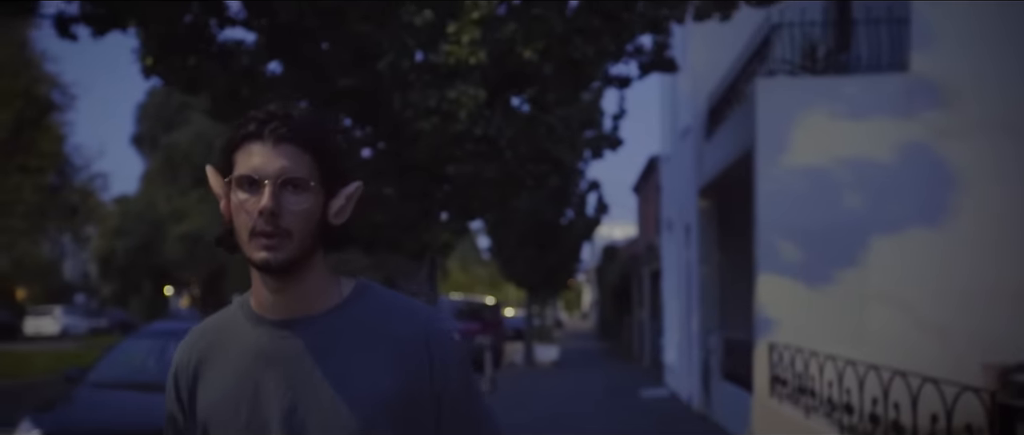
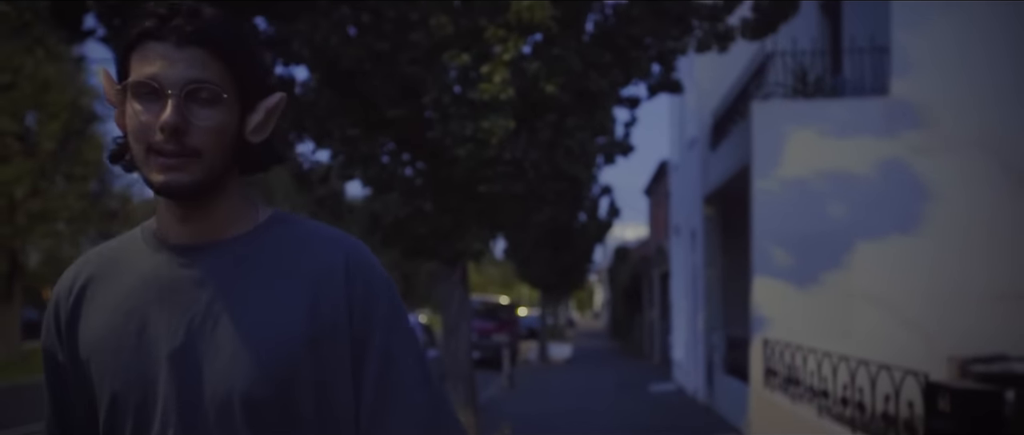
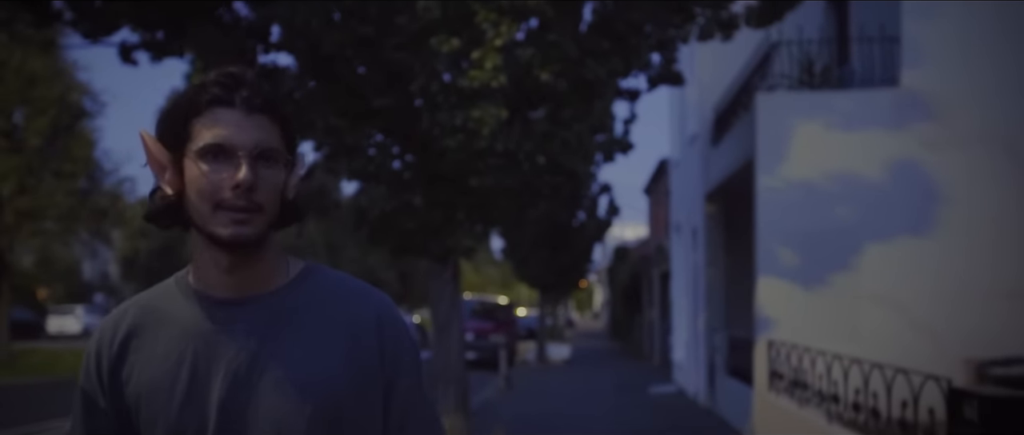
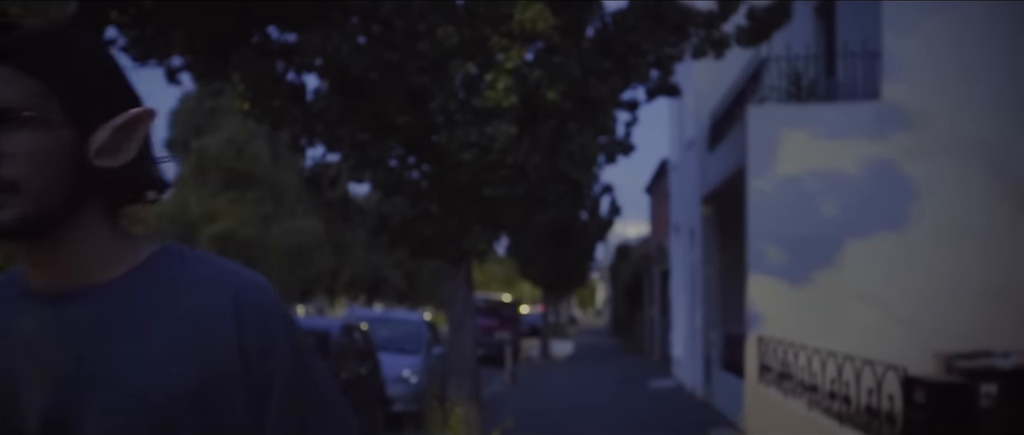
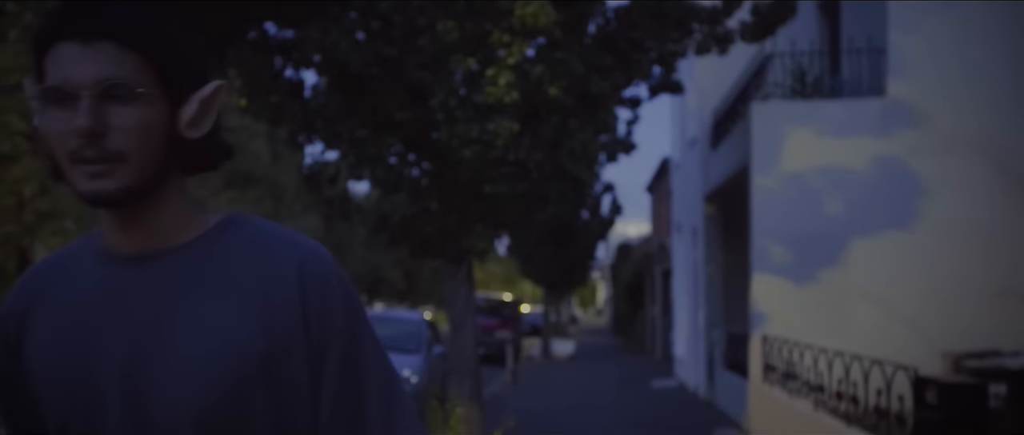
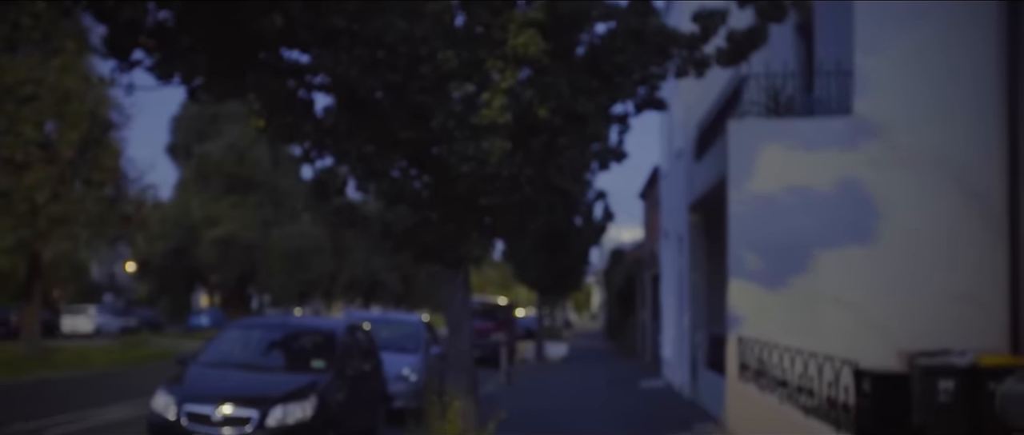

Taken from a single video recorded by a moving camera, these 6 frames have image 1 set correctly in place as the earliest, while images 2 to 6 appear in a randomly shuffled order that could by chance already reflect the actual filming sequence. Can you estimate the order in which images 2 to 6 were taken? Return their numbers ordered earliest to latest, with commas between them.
3, 2, 5, 4, 6
